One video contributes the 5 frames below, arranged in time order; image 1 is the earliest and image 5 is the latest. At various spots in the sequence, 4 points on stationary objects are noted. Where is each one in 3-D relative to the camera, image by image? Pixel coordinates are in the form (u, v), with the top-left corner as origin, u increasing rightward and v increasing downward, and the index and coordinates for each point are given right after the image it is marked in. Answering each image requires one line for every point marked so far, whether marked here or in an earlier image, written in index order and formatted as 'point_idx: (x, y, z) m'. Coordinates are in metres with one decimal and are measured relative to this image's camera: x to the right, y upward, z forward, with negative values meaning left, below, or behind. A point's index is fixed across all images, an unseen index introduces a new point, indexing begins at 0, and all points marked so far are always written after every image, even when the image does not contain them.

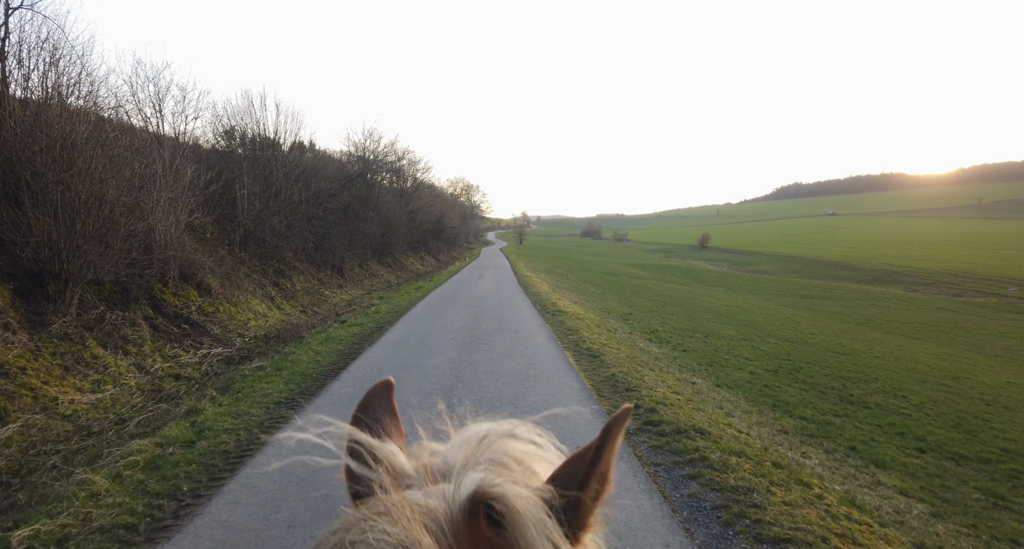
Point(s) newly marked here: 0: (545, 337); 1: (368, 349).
0: (+0.6, -1.1, +9.0) m
1: (-2.3, -1.2, +8.0) m
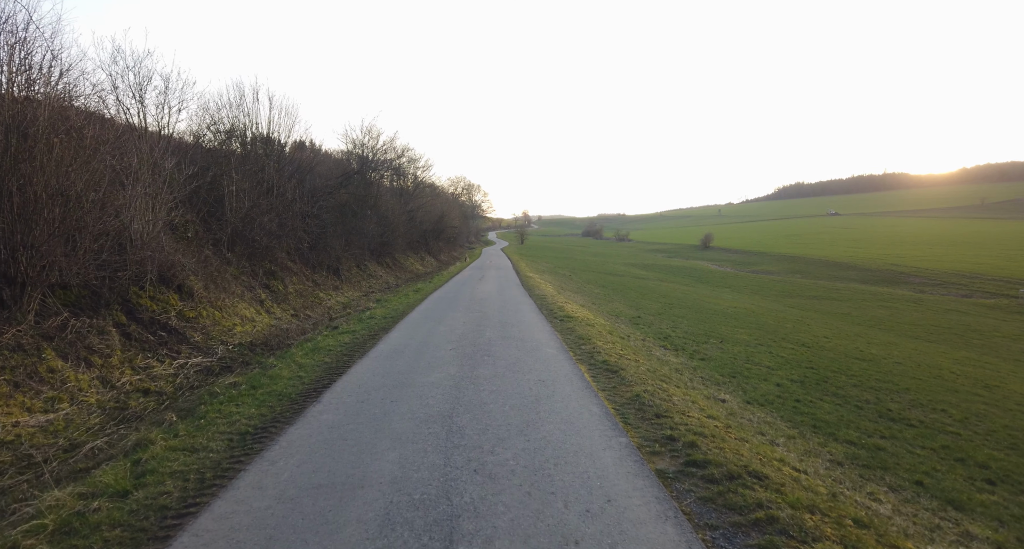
0: (+0.7, -1.2, +8.2) m
1: (-2.2, -1.3, +7.1) m
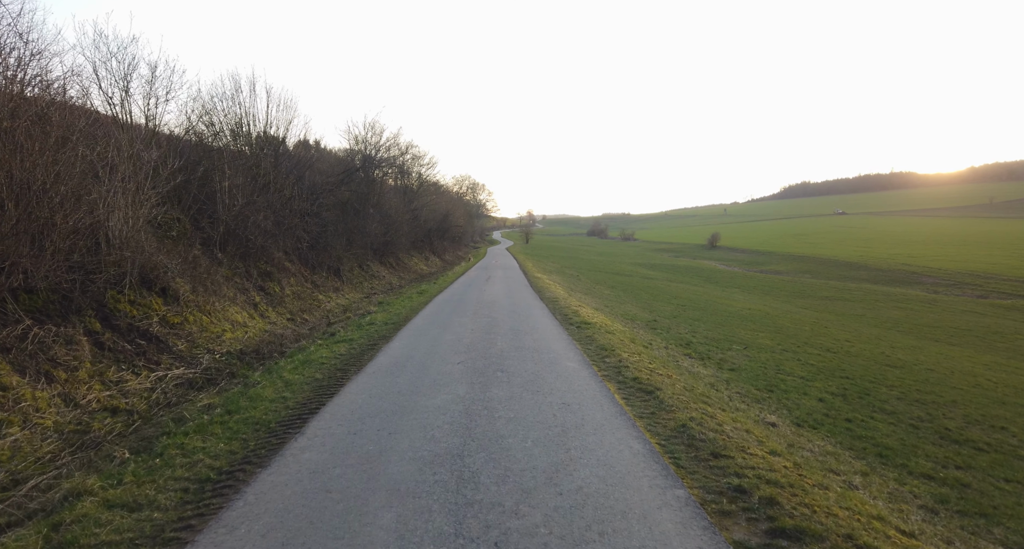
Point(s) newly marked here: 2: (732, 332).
0: (+0.9, -1.3, +7.2) m
1: (-2.0, -1.3, +6.2) m
2: (+8.3, -2.2, +18.7) m
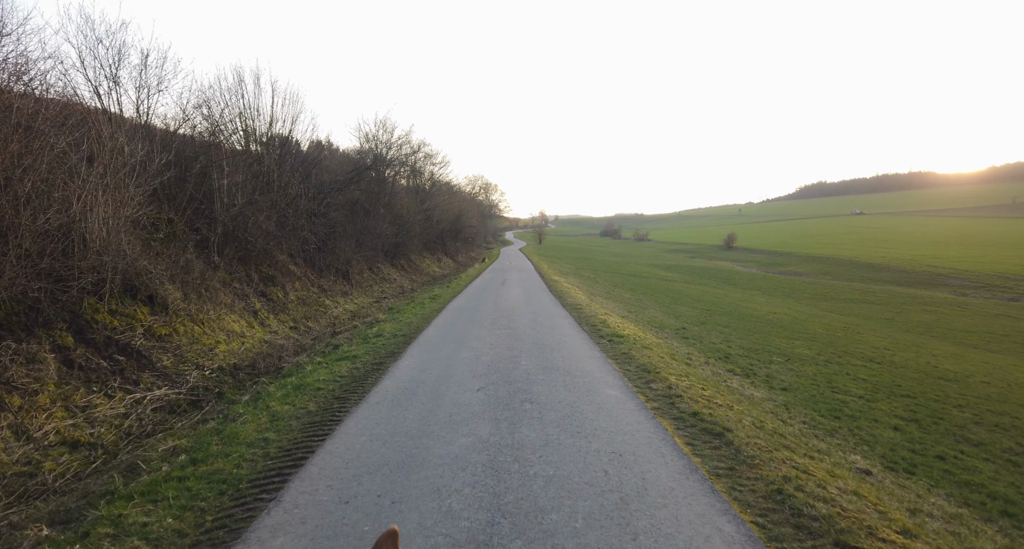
0: (+1.3, -1.4, +6.1) m
1: (-1.7, -1.4, +5.1) m
2: (+8.9, -2.3, +17.3) m
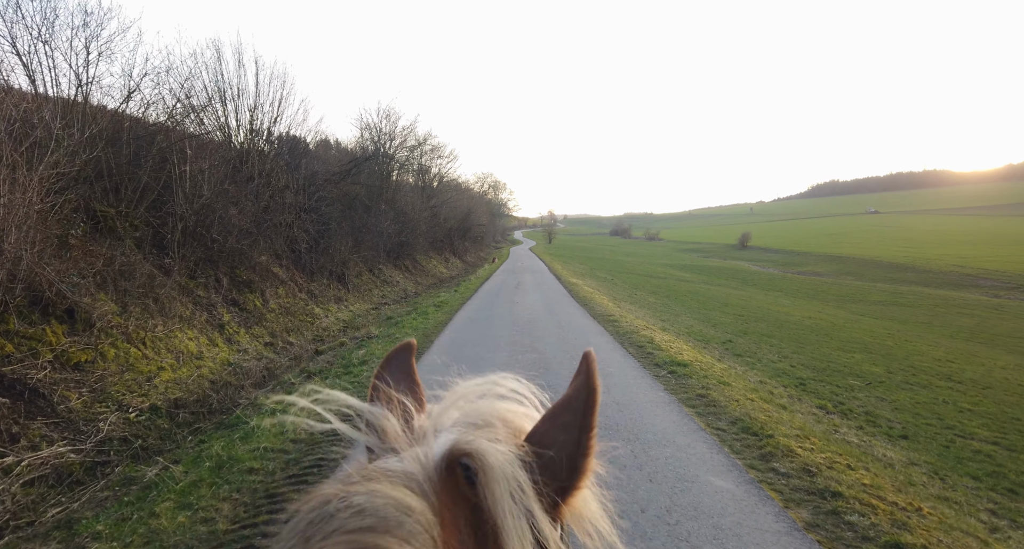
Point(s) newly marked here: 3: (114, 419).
0: (+1.6, -1.5, +3.8) m
1: (-1.3, -1.6, +2.9) m
2: (+9.4, -2.4, +14.9) m
3: (-4.9, -1.8, +6.2) m
